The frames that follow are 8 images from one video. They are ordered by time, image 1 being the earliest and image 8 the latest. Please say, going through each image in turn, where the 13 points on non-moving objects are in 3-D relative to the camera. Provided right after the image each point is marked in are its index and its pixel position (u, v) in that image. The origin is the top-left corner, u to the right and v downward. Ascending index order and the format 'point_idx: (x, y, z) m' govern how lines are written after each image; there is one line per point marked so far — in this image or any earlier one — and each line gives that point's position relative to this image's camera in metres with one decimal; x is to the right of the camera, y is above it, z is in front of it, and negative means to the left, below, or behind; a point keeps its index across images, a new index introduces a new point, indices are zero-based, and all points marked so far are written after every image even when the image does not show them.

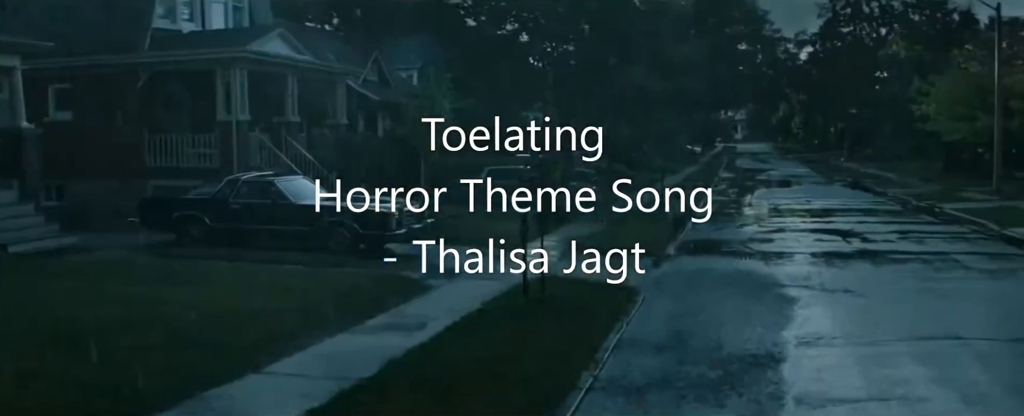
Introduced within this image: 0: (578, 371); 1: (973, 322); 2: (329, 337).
0: (+0.8, -1.9, +12.3) m
1: (+6.7, -1.6, +14.9) m
2: (-2.6, -1.6, +14.0) m
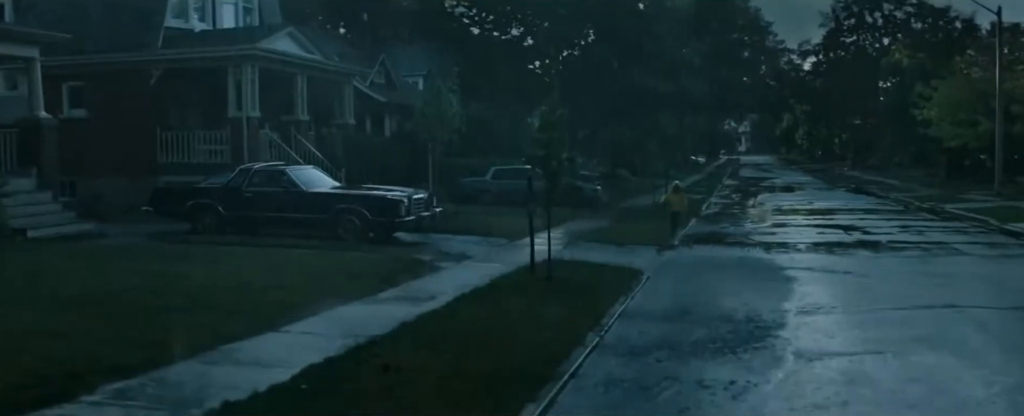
0: (+0.9, -1.5, +12.7) m
1: (+6.8, -1.3, +15.3) m
2: (-2.5, -1.3, +14.5) m
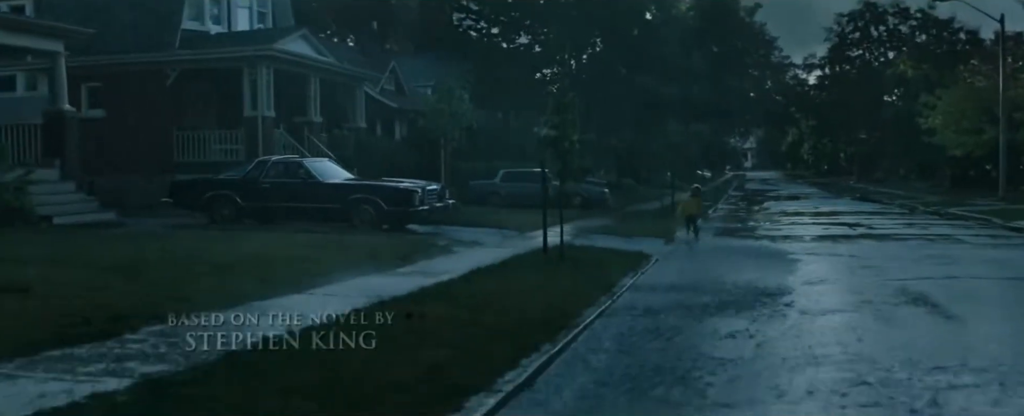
0: (+1.1, -1.1, +13.2) m
1: (+7.0, -1.0, +15.8) m
2: (-2.3, -0.9, +15.0) m
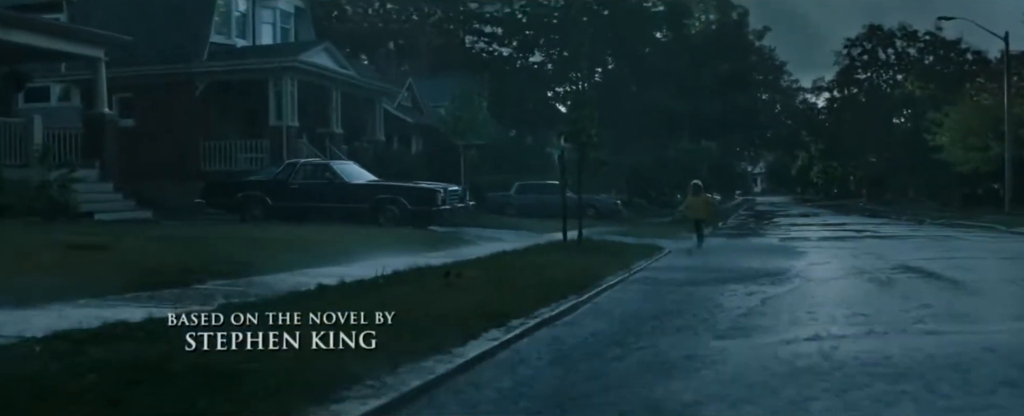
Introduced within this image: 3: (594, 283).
0: (+1.4, -0.9, +14.2) m
1: (+7.4, -0.8, +16.7) m
2: (-1.9, -0.7, +16.0) m
3: (+1.0, -0.9, +12.3) m
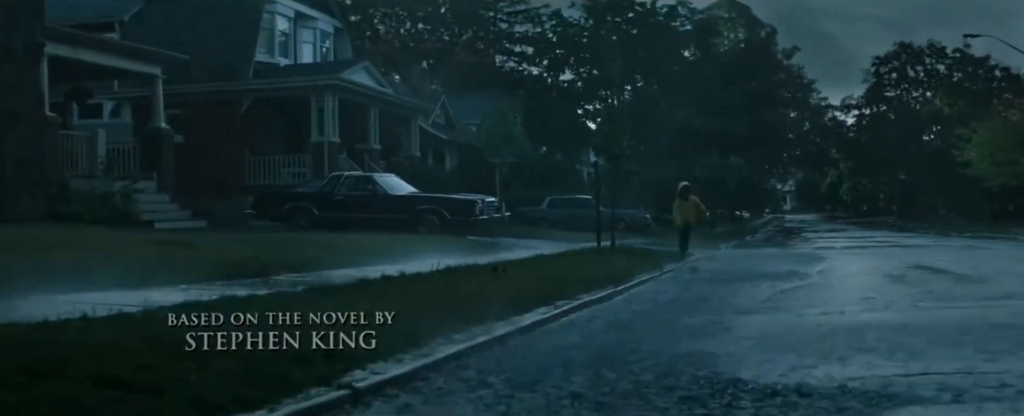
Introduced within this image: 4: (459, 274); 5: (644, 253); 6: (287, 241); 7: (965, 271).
0: (+2.0, -0.9, +15.2) m
1: (+8.0, -0.9, +17.6) m
2: (-1.3, -0.8, +17.1) m
3: (+1.5, -0.9, +13.4) m
4: (-0.6, -0.8, +11.9) m
5: (+2.6, -0.9, +19.9) m
6: (-3.9, -0.6, +18.1) m
7: (+5.9, -0.9, +13.5) m
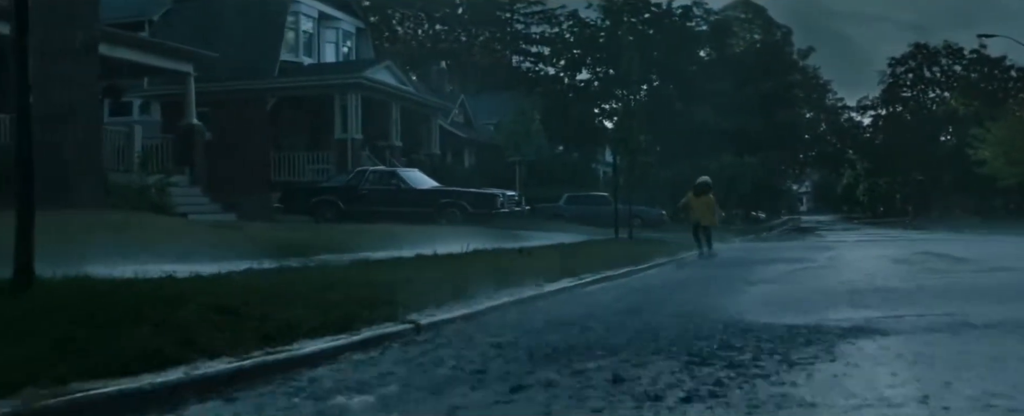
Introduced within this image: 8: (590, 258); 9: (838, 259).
0: (+2.3, -0.8, +15.9) m
1: (+8.4, -0.7, +18.2) m
2: (-0.9, -0.6, +17.9) m
3: (+1.8, -0.7, +14.1) m
4: (-0.3, -0.6, +12.7) m
5: (+3.0, -0.7, +20.6) m
6: (-3.5, -0.4, +18.9) m
7: (+6.3, -0.7, +14.2) m
8: (+1.2, -0.7, +14.0) m
9: (+5.1, -0.8, +15.6) m
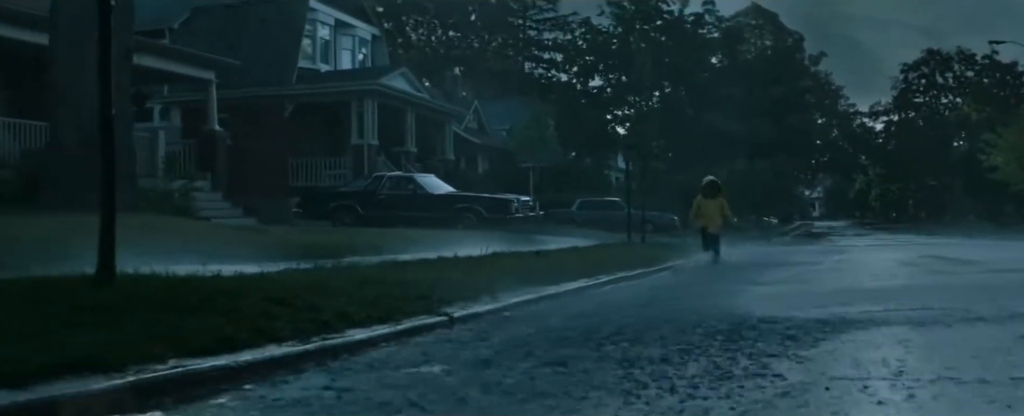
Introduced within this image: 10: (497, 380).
0: (+2.6, -0.8, +16.4) m
1: (+8.7, -0.8, +18.6) m
2: (-0.6, -0.7, +18.4) m
3: (+2.1, -0.8, +14.6) m
4: (-0.1, -0.6, +13.1) m
5: (+3.4, -0.8, +21.1) m
6: (-3.2, -0.5, +19.5) m
7: (+6.5, -0.8, +14.6) m
8: (+1.4, -0.7, +14.4) m
9: (+5.4, -0.8, +16.0) m
10: (-0.1, -1.0, +6.1) m
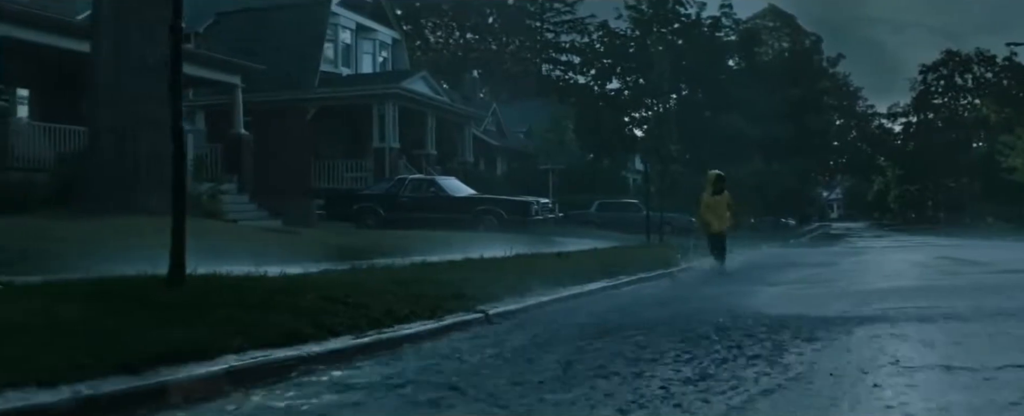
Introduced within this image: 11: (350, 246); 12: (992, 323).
0: (+3.0, -0.9, +16.8) m
1: (+9.1, -0.9, +18.9) m
2: (-0.2, -0.7, +18.8) m
3: (+2.4, -0.8, +15.0) m
4: (+0.2, -0.7, +13.6) m
5: (+3.8, -0.9, +21.4) m
6: (-2.8, -0.5, +19.9) m
7: (+6.8, -0.8, +14.9) m
8: (+1.7, -0.8, +14.8) m
9: (+5.7, -0.9, +16.4) m
10: (+0.1, -1.1, +6.6) m
11: (-2.3, -0.6, +15.3) m
12: (+4.2, -1.0, +9.1) m
